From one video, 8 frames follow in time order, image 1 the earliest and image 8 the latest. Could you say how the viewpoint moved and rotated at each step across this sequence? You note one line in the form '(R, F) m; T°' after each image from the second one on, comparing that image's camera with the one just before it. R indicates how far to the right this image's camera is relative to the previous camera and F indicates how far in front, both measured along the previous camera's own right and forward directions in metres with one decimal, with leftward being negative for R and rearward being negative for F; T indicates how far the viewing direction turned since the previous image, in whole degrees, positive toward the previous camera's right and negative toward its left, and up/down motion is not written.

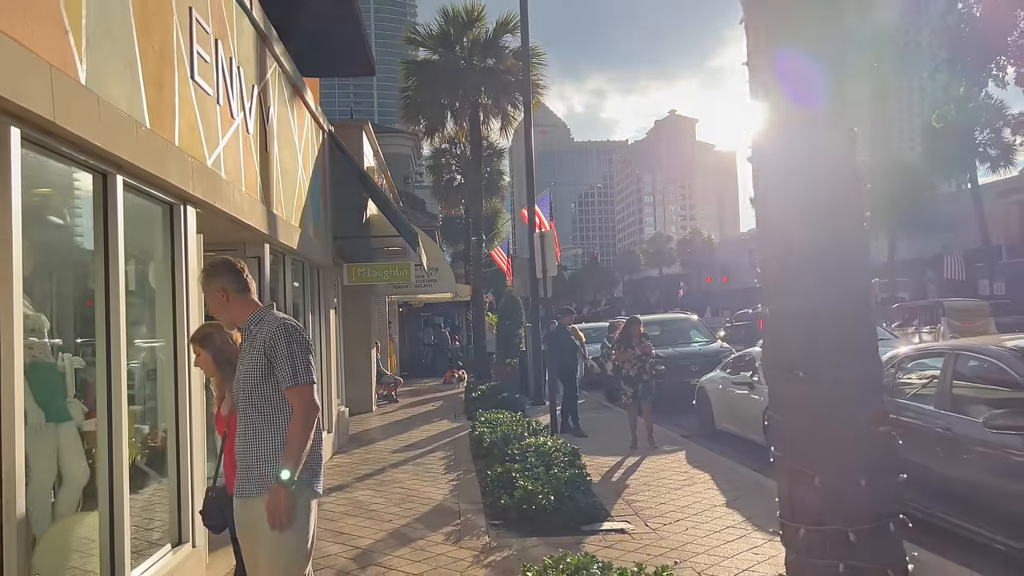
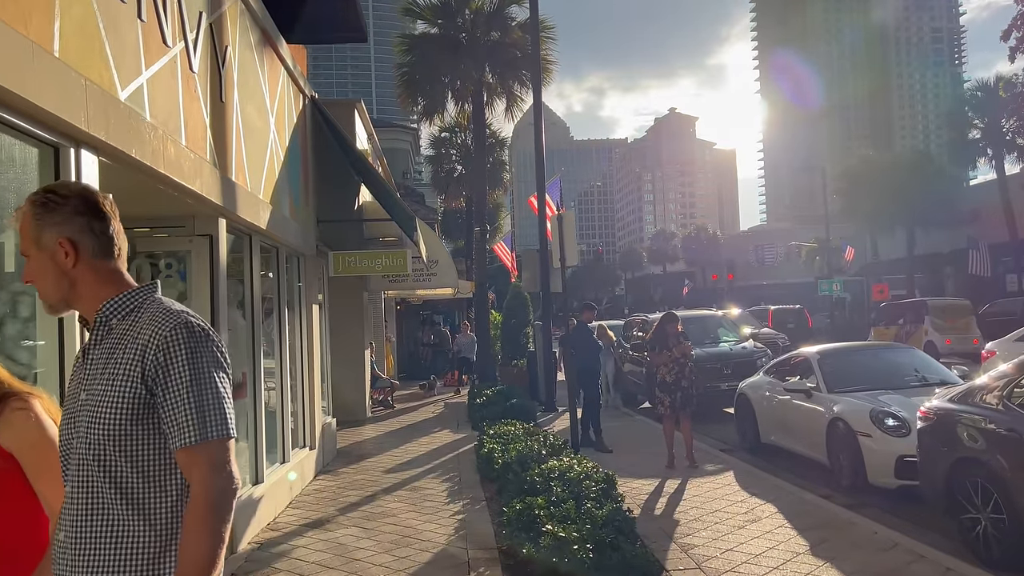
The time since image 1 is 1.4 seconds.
(-0.2, +1.5) m; 0°
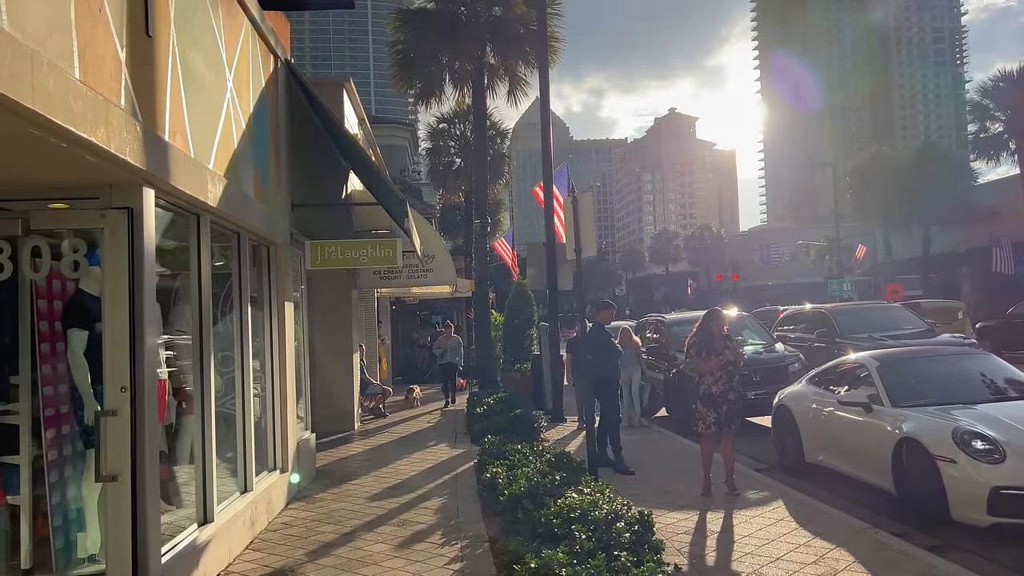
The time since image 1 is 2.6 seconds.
(-0.1, +1.3) m; 0°
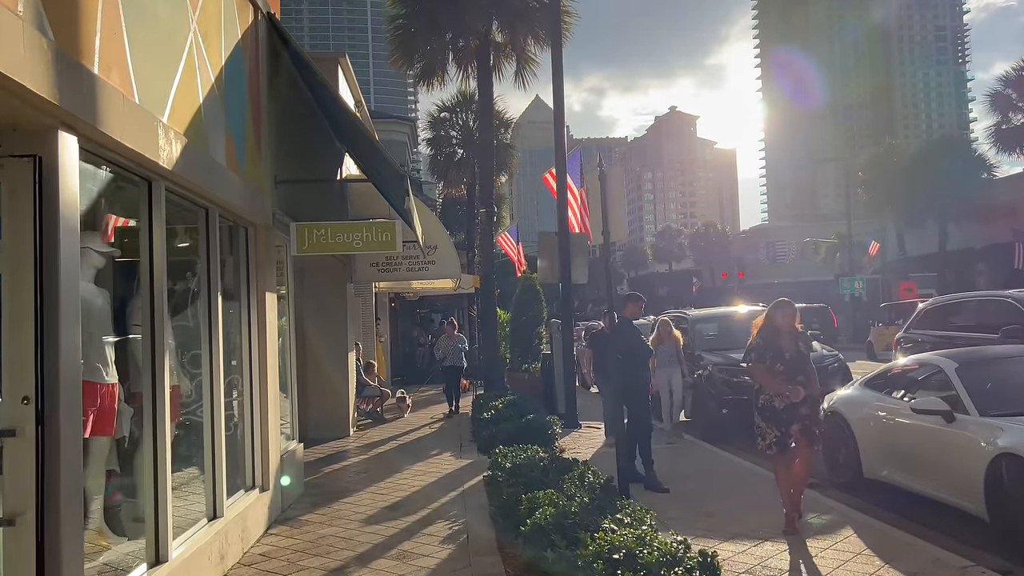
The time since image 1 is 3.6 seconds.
(-0.2, +1.1) m; 0°
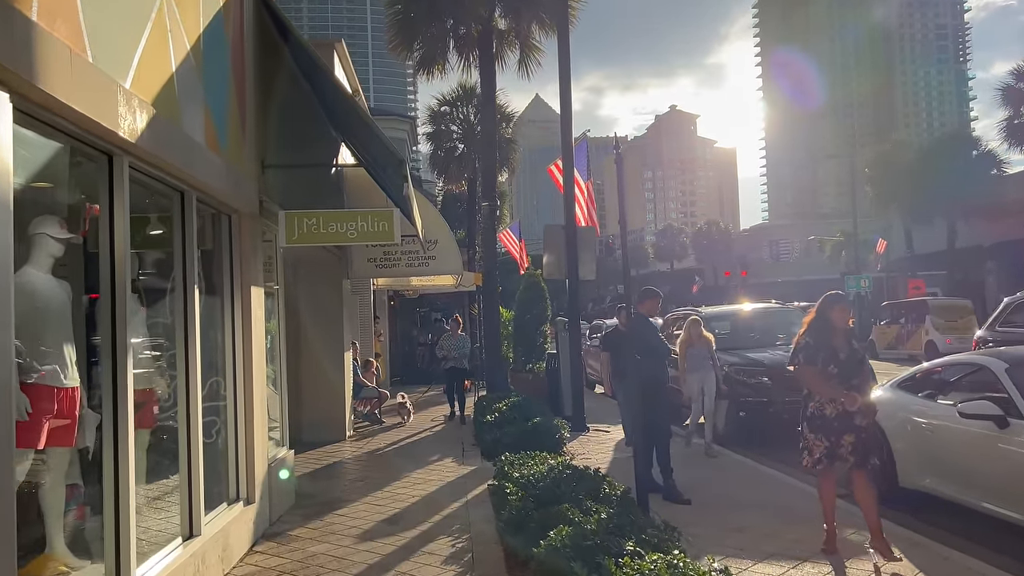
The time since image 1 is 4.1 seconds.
(-0.1, +0.6) m; 0°
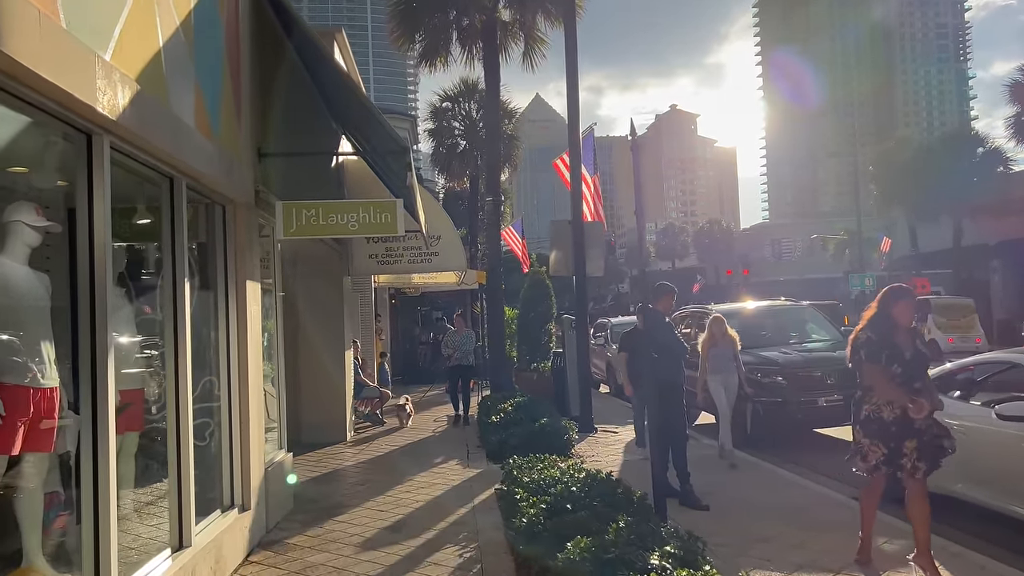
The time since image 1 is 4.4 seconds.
(-0.1, +0.3) m; 0°
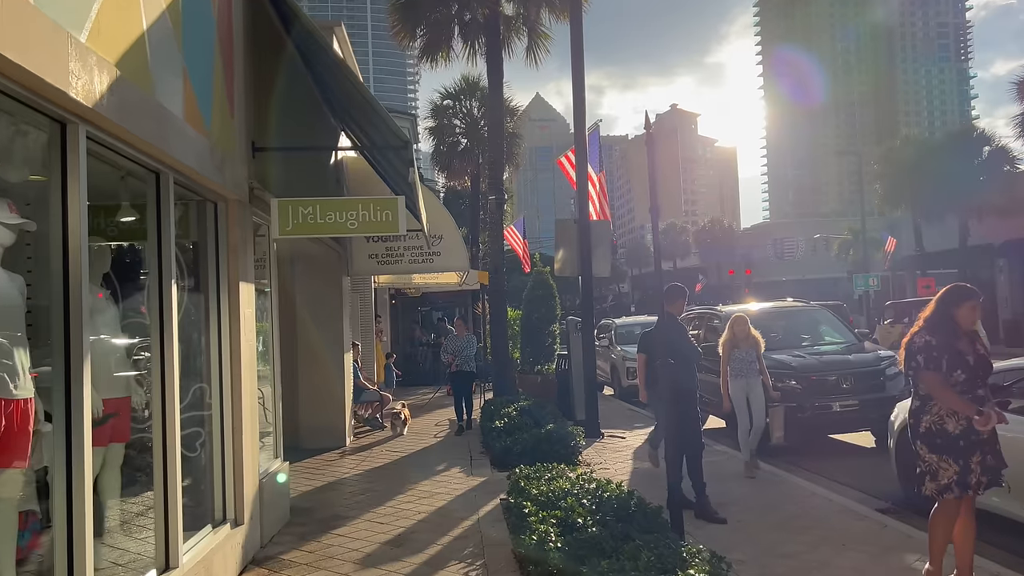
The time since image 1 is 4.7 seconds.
(-0.1, +0.3) m; 0°
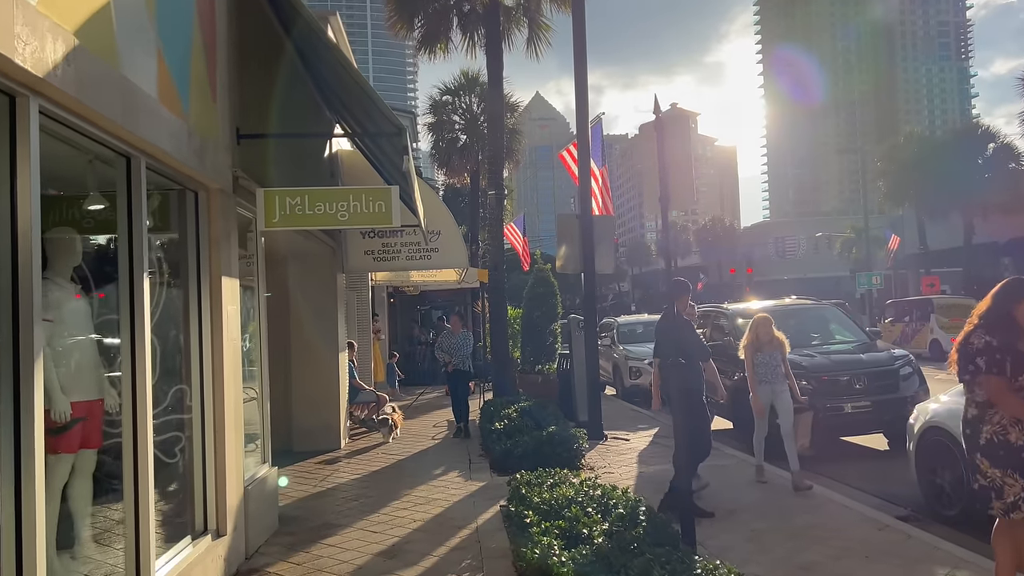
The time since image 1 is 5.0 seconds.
(0.0, +0.3) m; 0°
